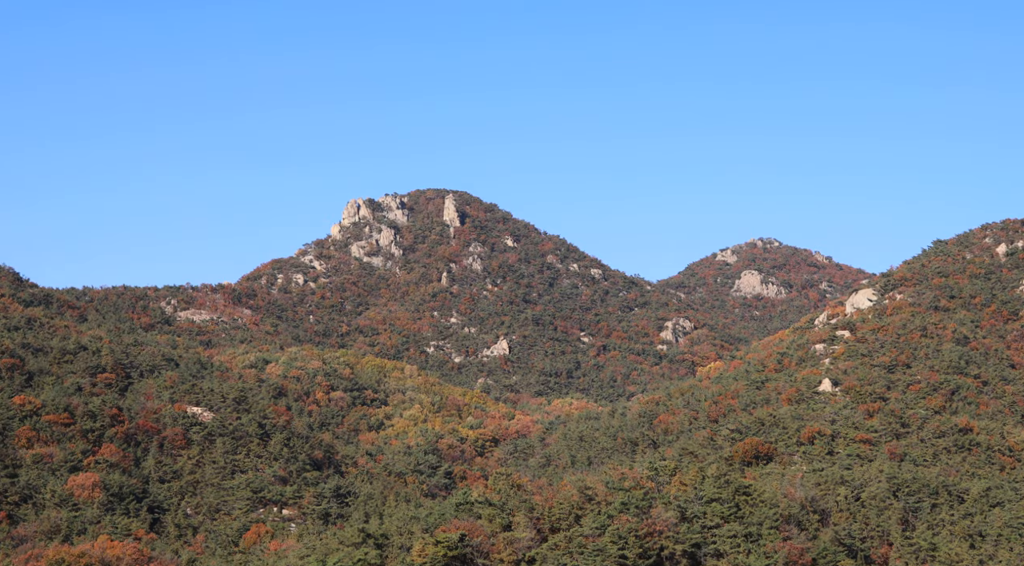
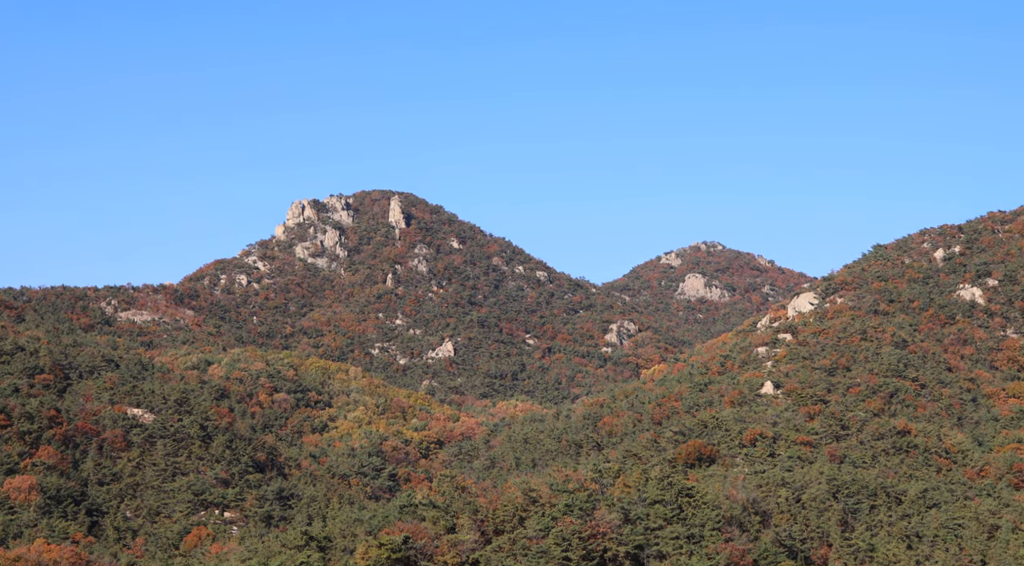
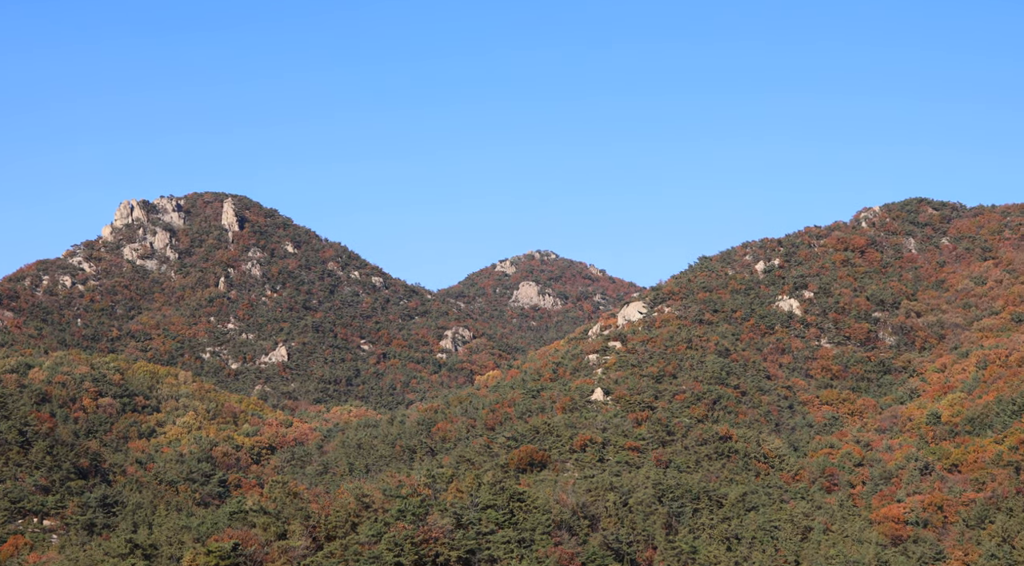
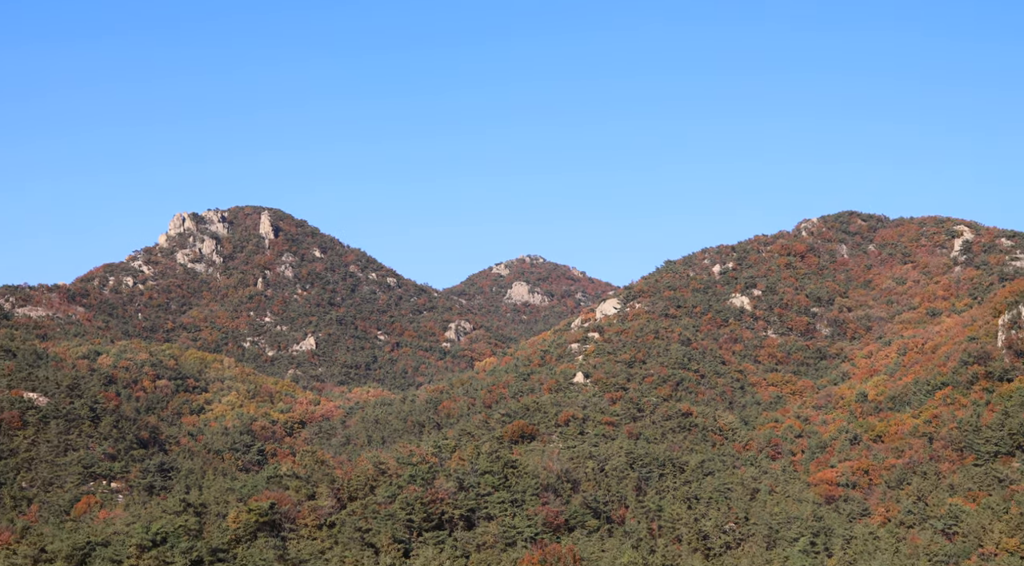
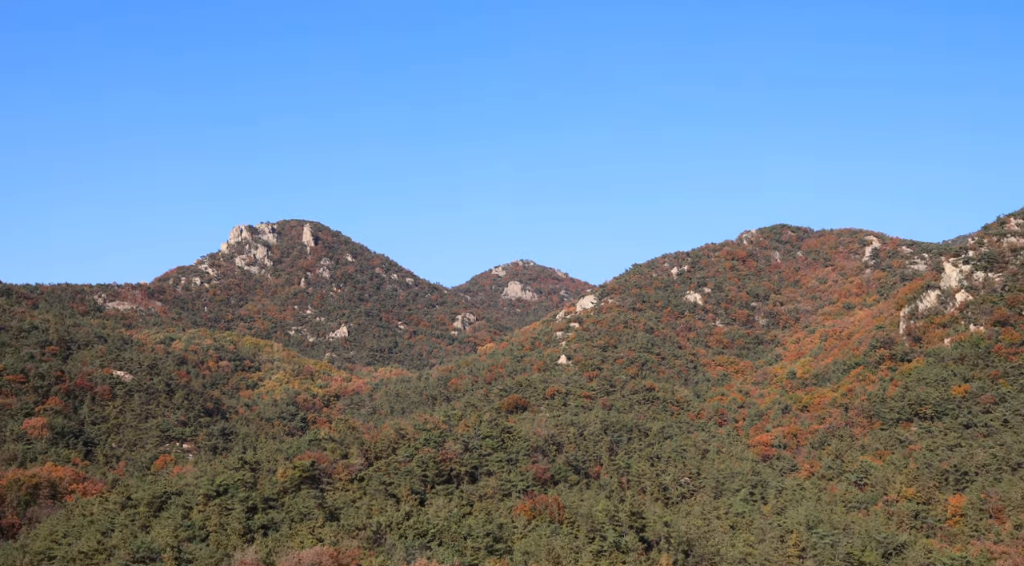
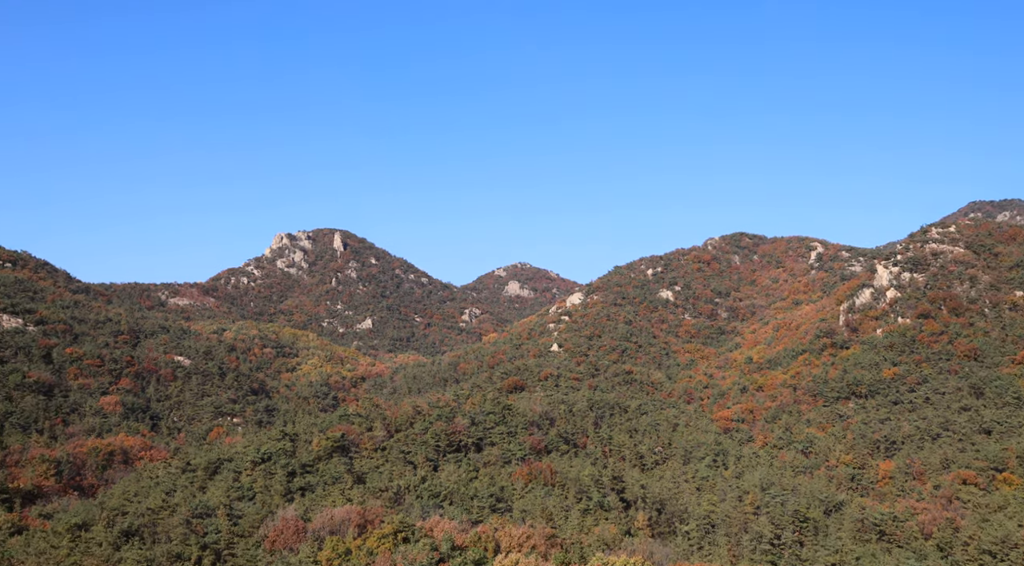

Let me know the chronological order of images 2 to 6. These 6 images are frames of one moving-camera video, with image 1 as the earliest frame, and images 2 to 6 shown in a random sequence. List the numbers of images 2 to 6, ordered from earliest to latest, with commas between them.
2, 3, 4, 5, 6
